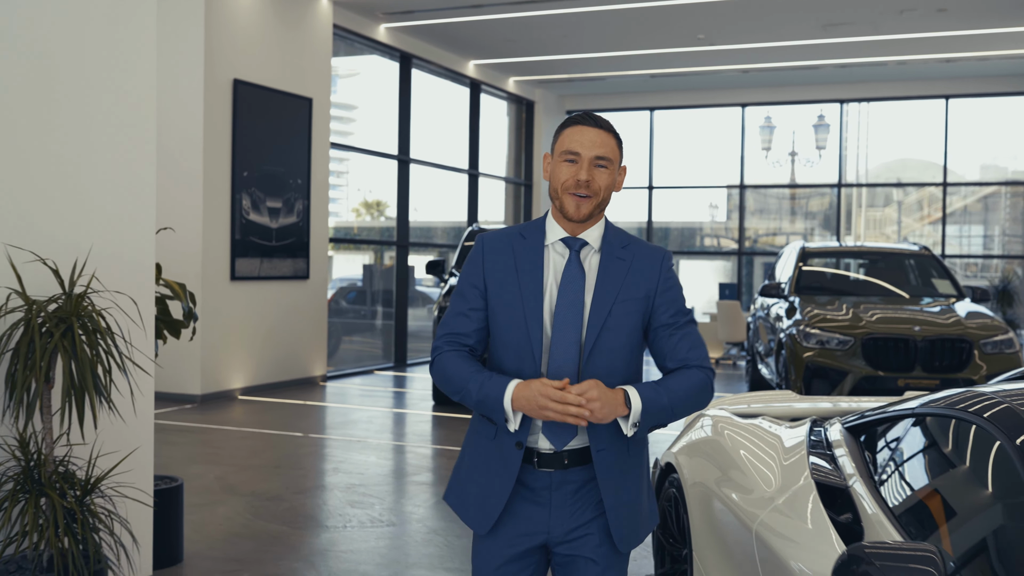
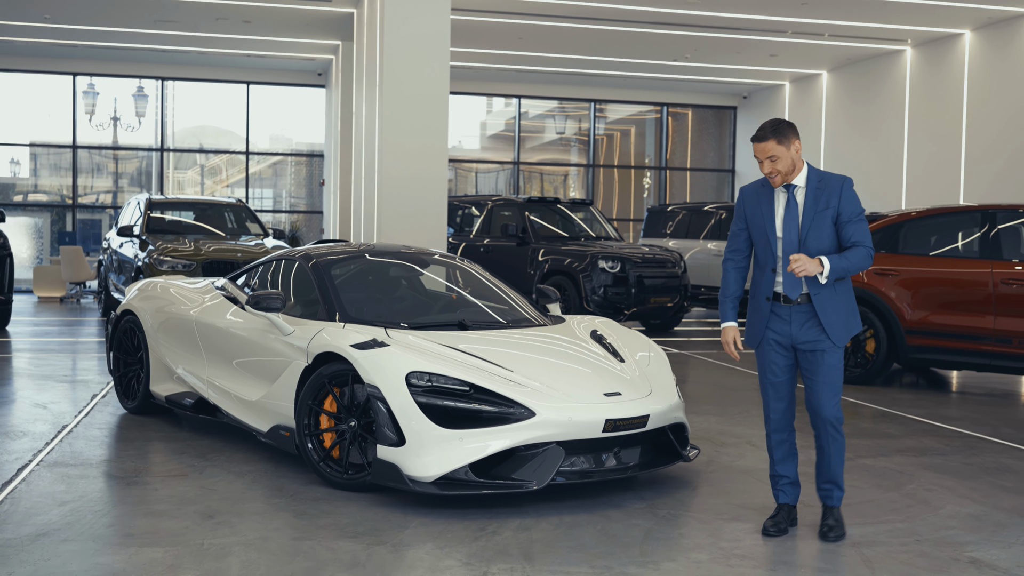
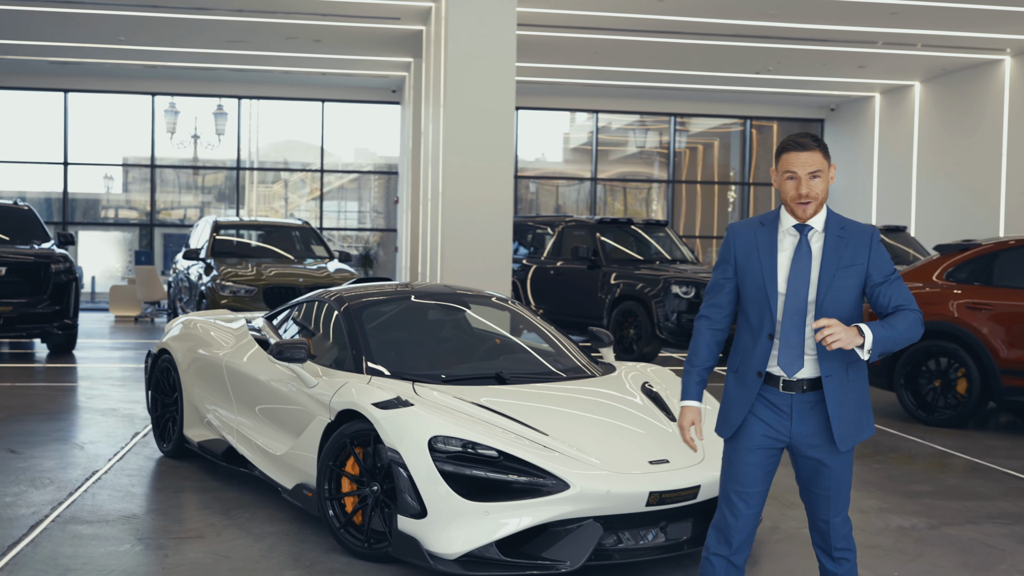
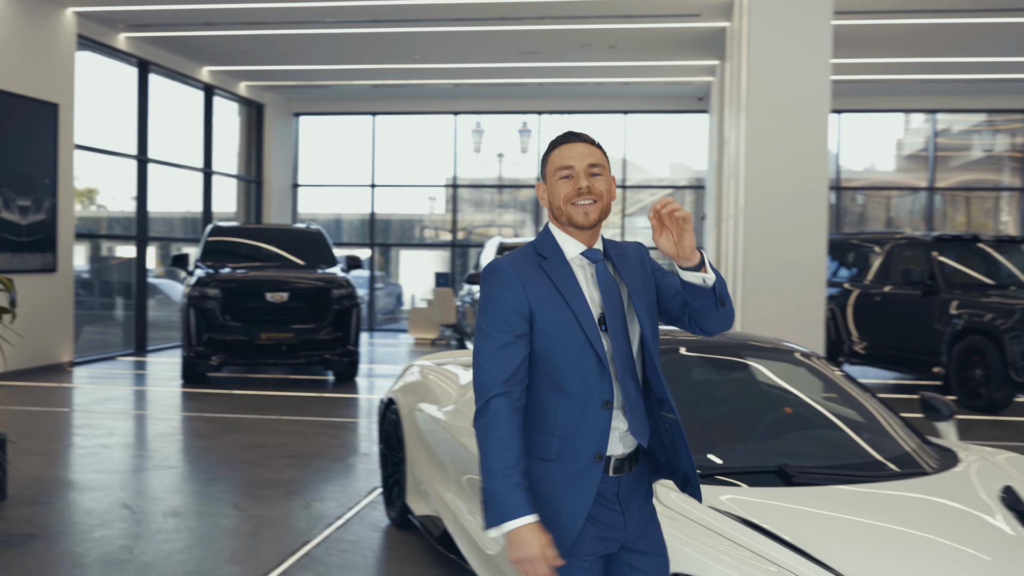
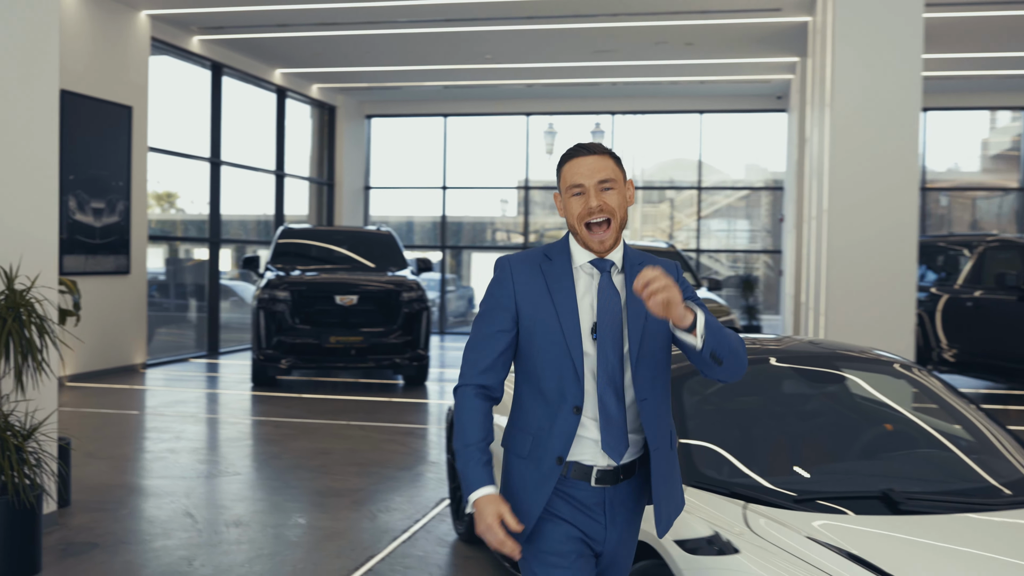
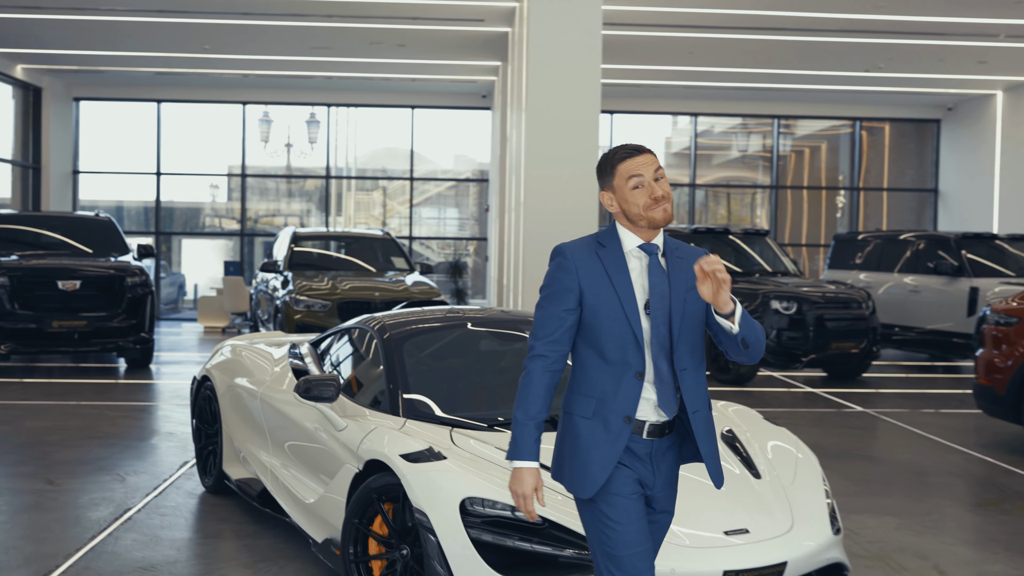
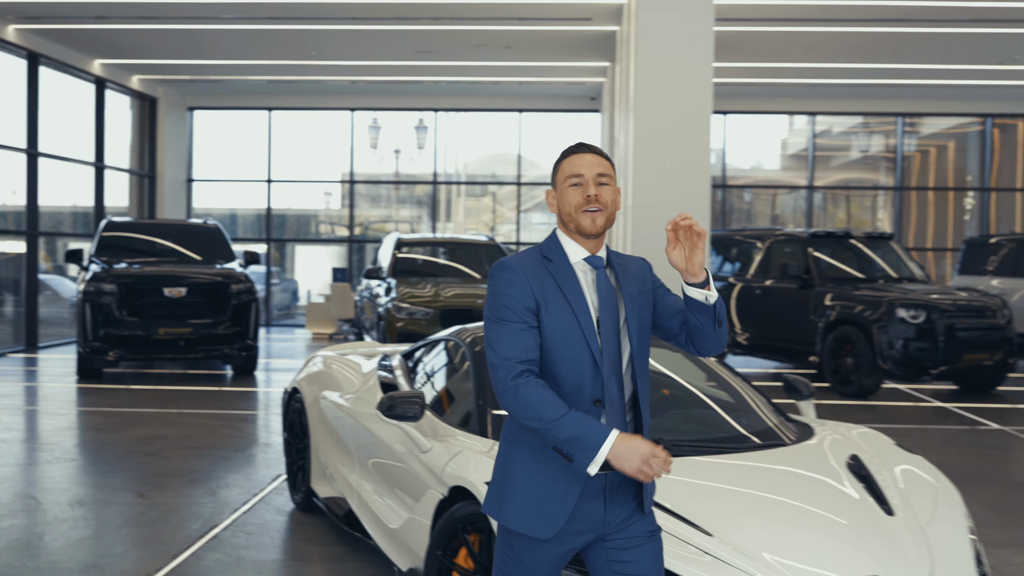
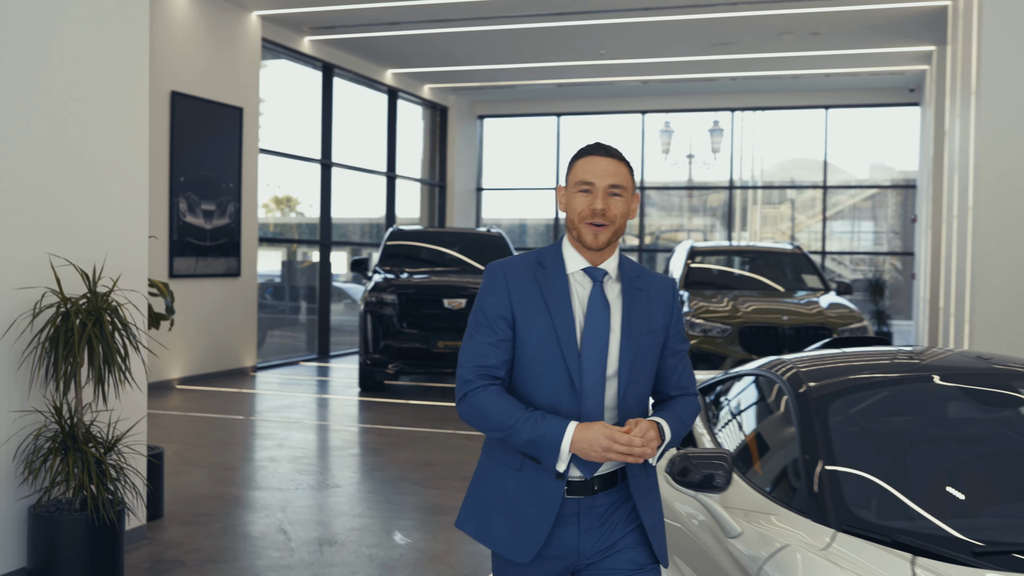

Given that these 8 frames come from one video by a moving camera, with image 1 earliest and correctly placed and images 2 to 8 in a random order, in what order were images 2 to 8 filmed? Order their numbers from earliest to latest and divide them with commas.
8, 5, 4, 7, 6, 3, 2
